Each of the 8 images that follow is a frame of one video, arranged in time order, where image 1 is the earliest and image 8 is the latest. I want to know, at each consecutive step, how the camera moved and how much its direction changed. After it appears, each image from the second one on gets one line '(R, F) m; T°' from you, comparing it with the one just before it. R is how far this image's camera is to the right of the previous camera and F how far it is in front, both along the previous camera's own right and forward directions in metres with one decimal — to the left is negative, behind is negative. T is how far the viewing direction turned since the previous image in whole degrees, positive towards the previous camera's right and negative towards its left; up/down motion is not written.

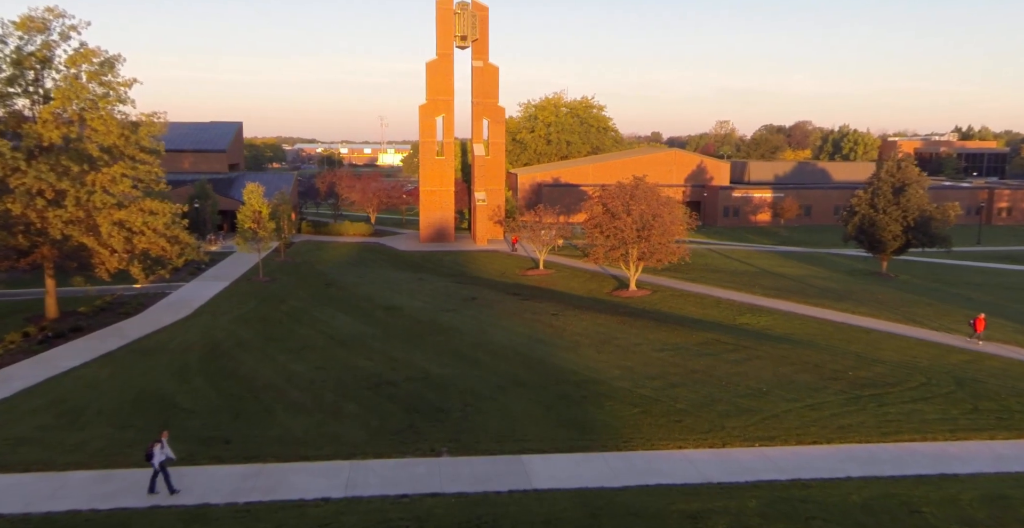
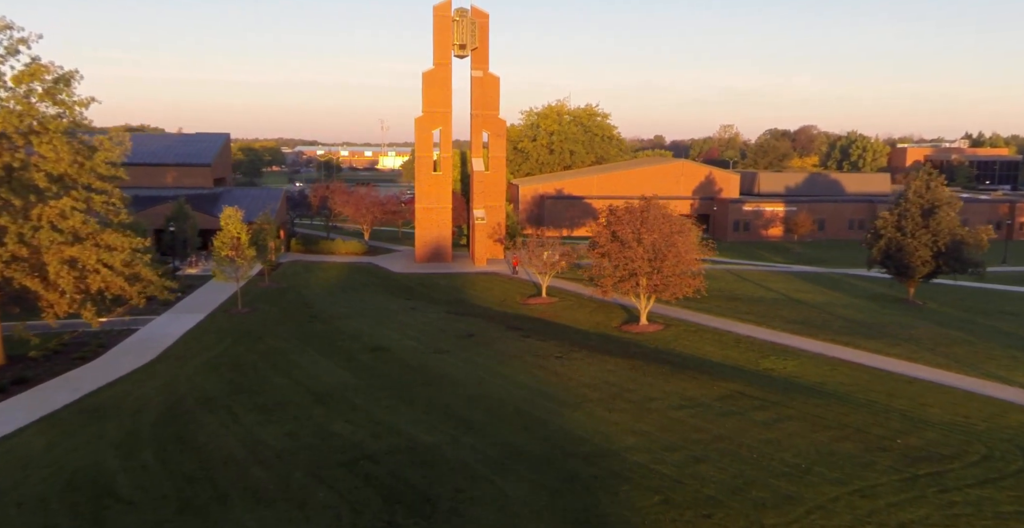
(0.0, +2.0) m; 0°
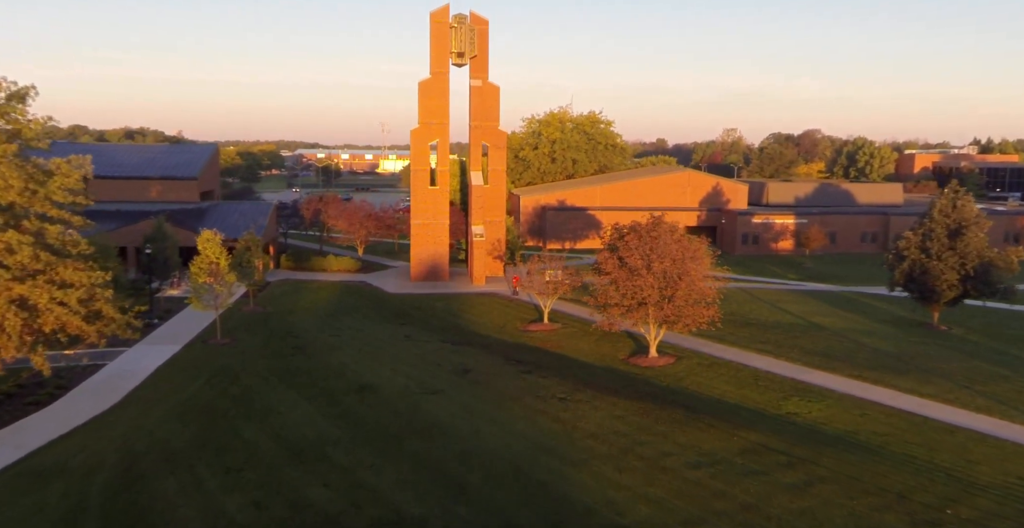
(+0.1, +1.6) m; 0°
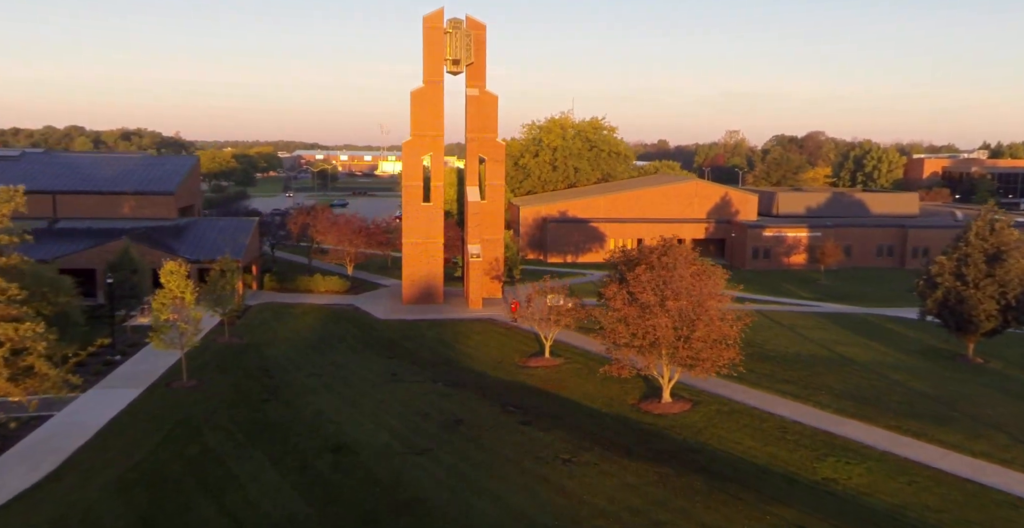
(+0.1, +2.2) m; 0°
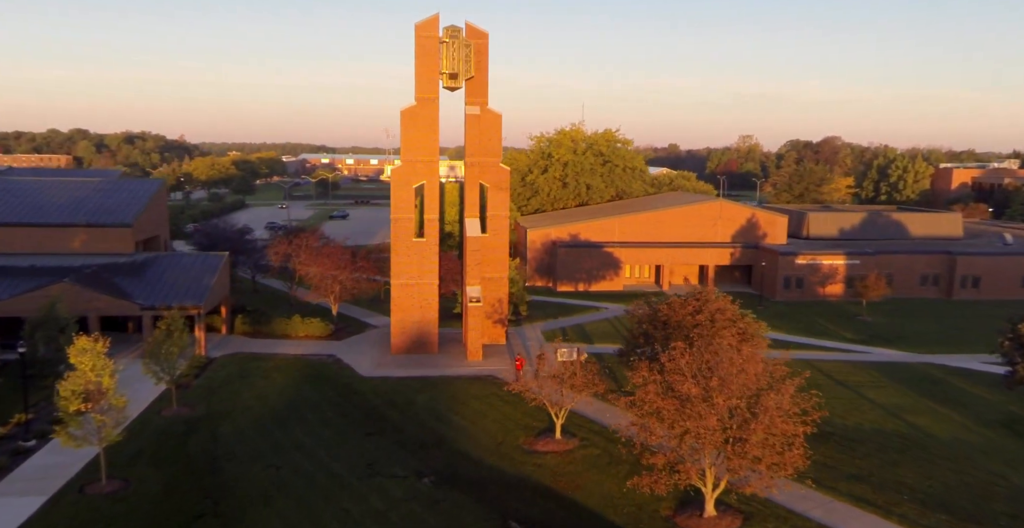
(+0.1, +4.0) m; -1°
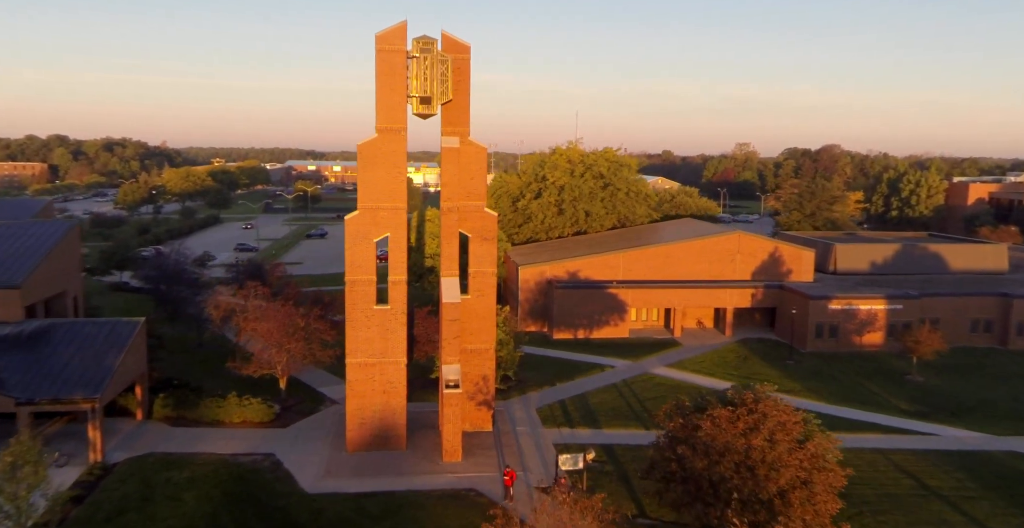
(+0.1, +5.5) m; +1°
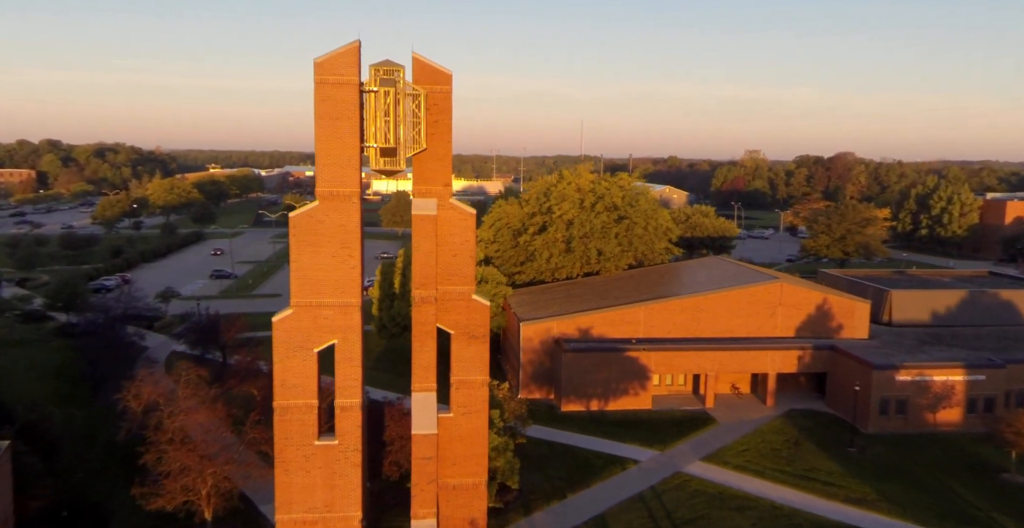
(+0.1, +6.0) m; 0°
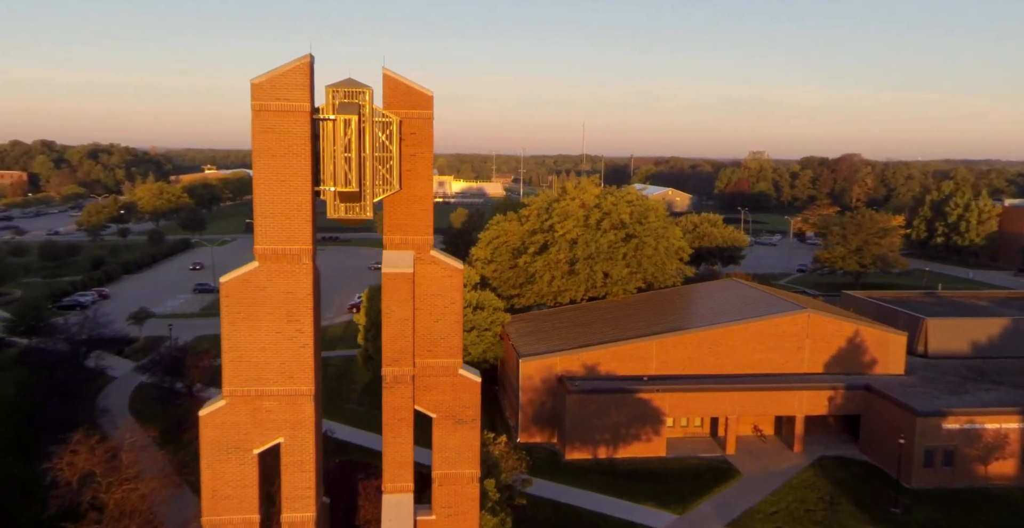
(+0.1, +3.2) m; 0°
